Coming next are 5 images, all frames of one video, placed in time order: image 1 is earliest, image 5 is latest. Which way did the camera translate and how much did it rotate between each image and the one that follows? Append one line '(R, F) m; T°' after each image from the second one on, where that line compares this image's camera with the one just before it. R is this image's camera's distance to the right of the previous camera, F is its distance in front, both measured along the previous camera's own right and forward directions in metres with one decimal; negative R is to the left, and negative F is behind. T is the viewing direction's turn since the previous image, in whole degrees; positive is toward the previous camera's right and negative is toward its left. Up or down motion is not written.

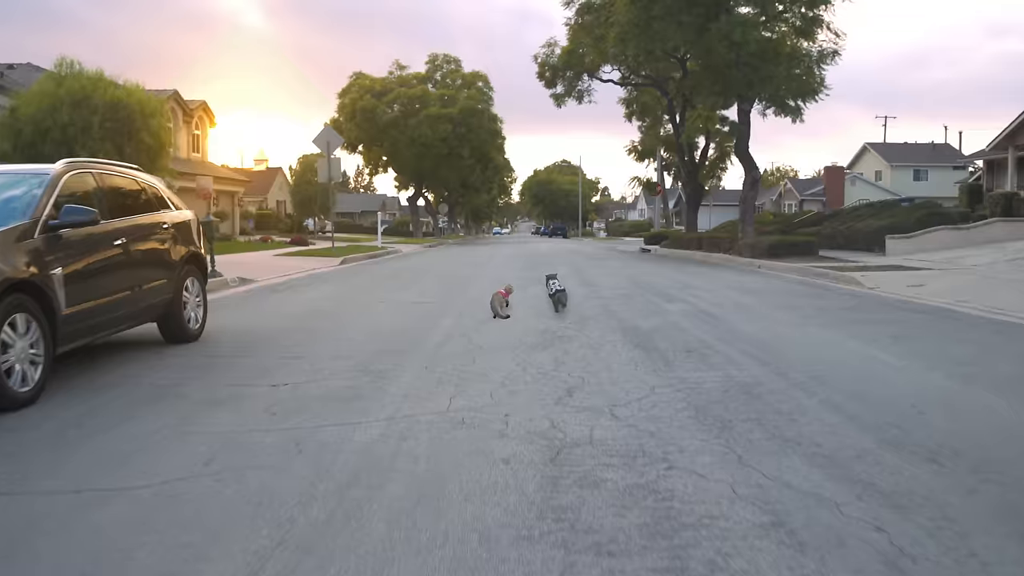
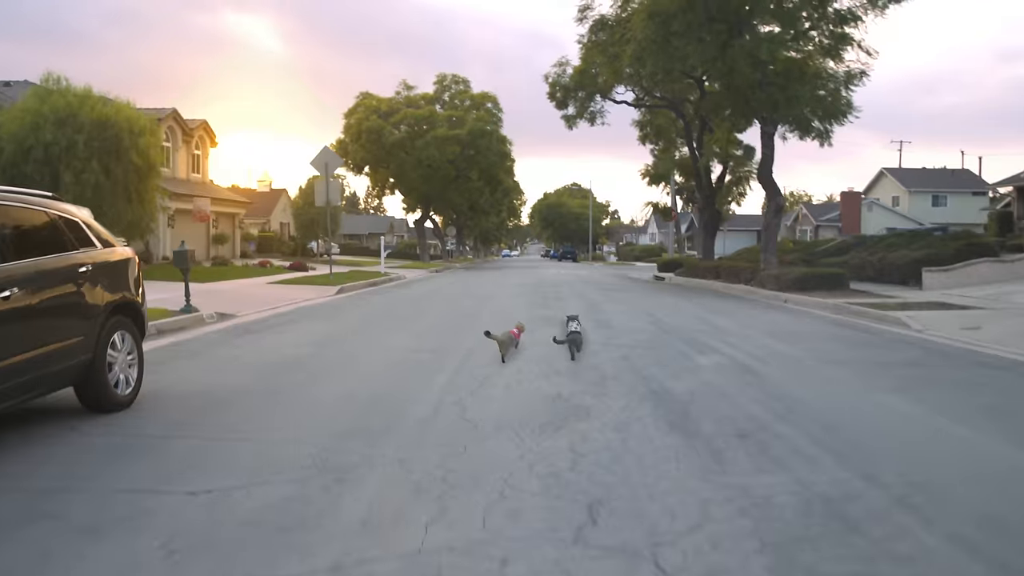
(0.0, +1.4) m; -1°
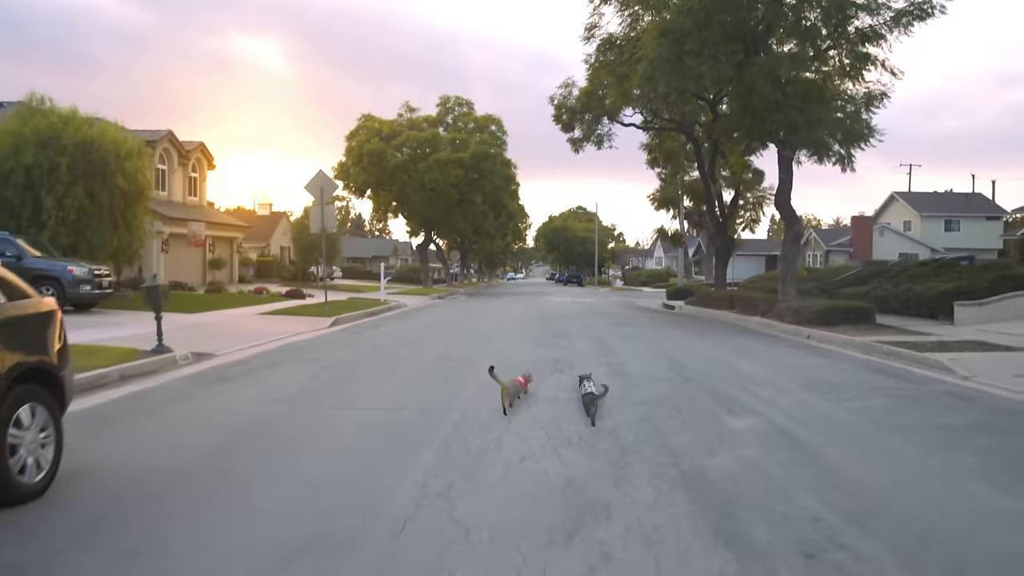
(0.0, +1.1) m; 0°
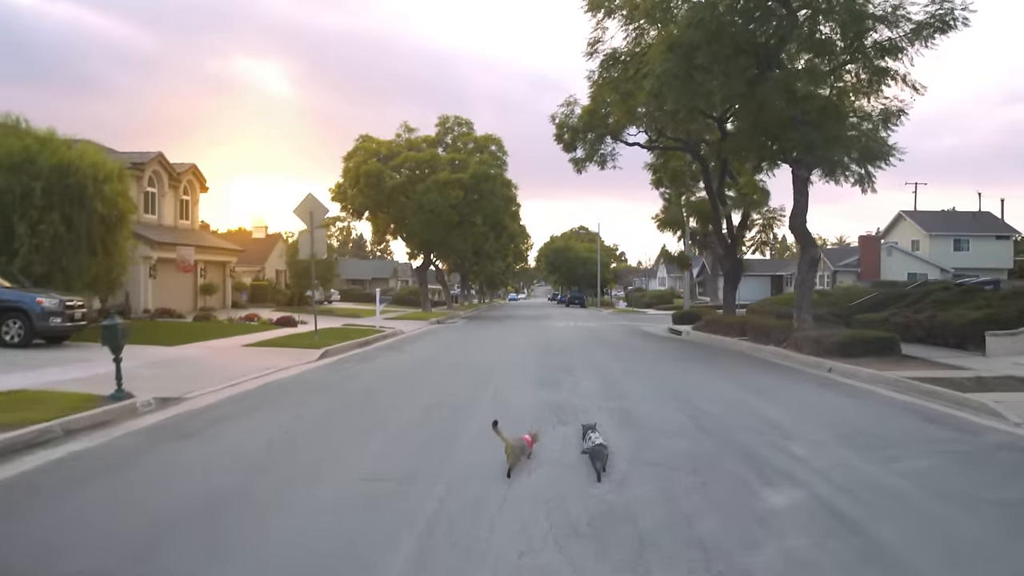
(0.0, +1.2) m; 0°
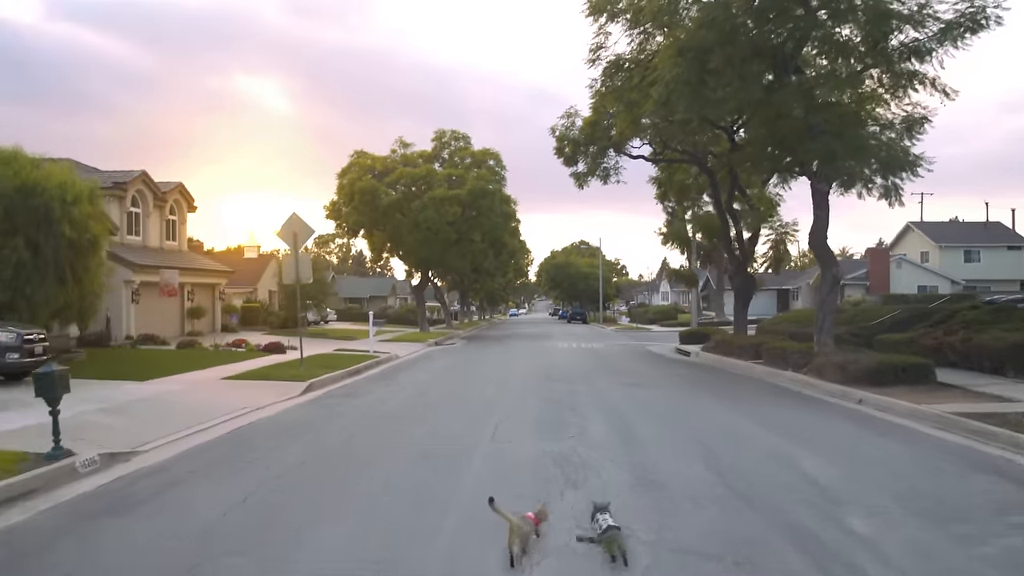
(0.0, +1.4) m; 0°
